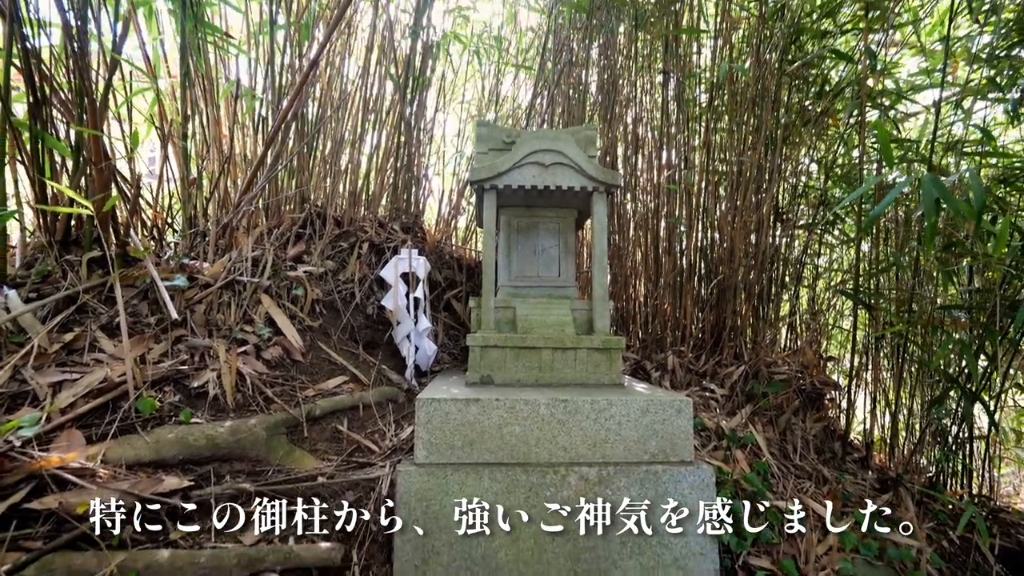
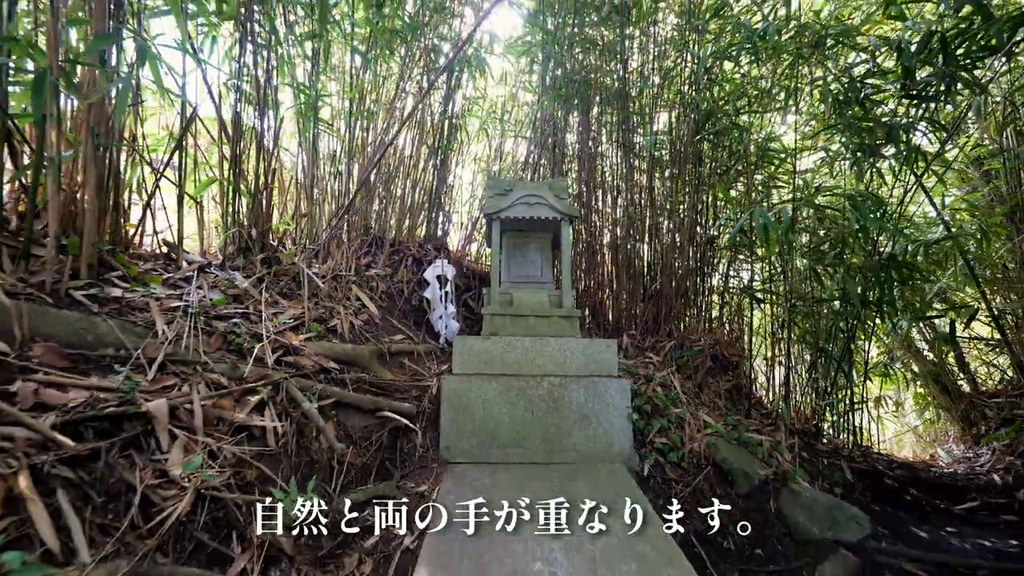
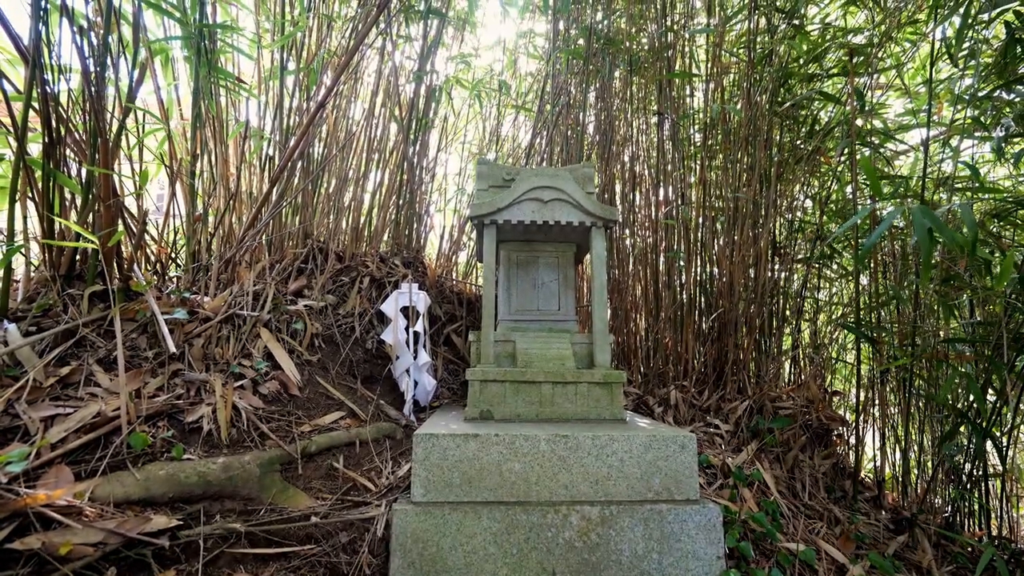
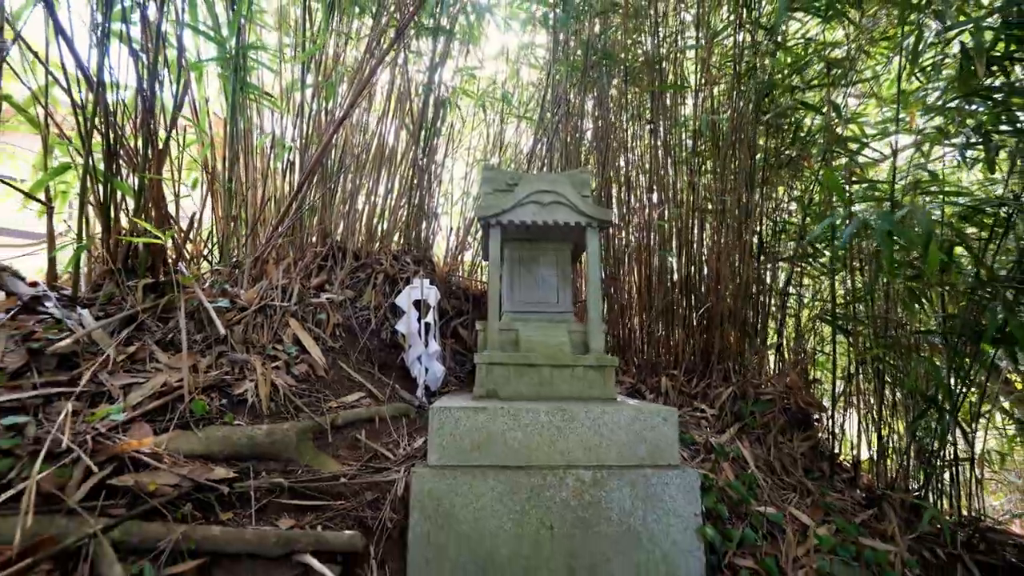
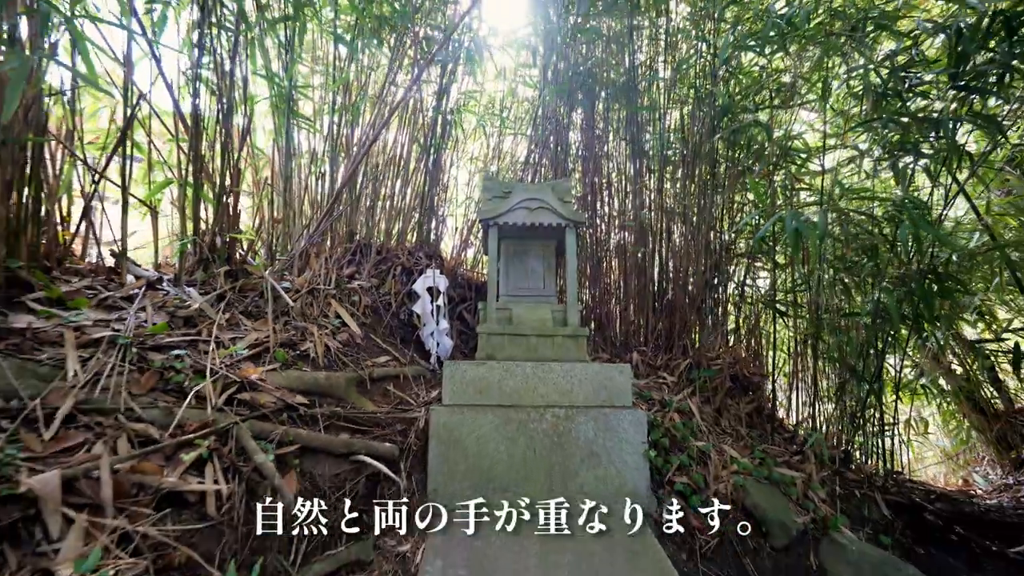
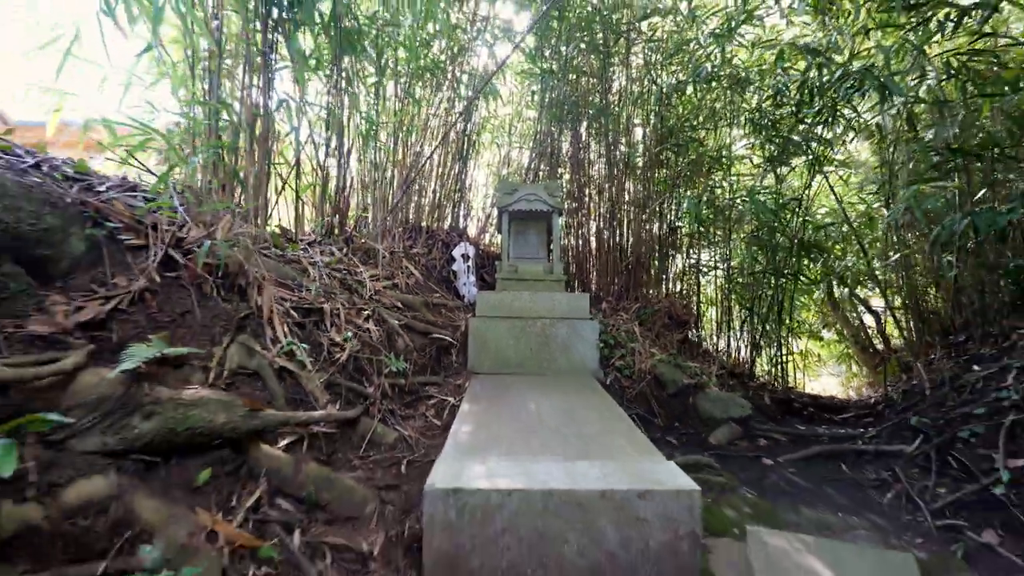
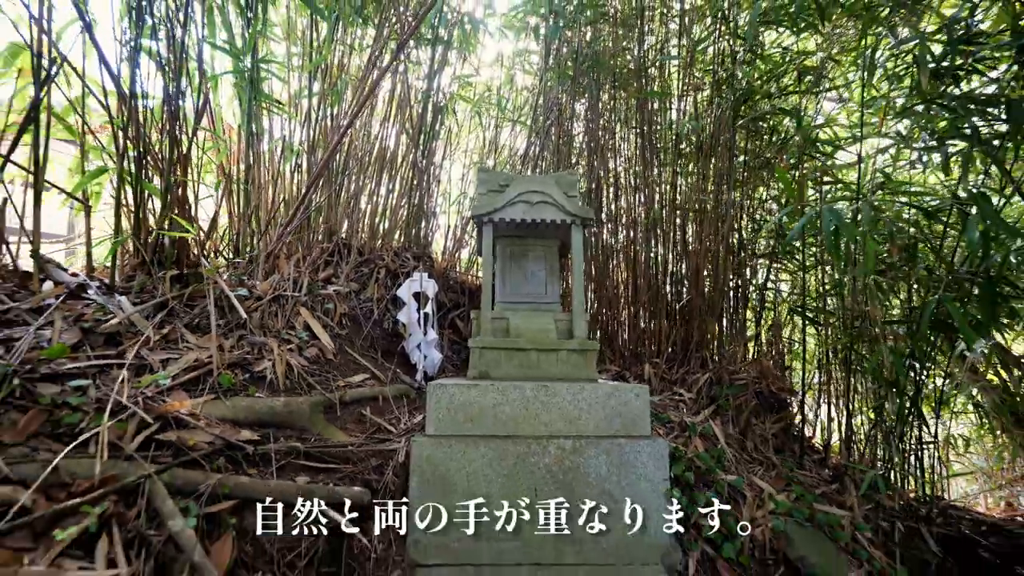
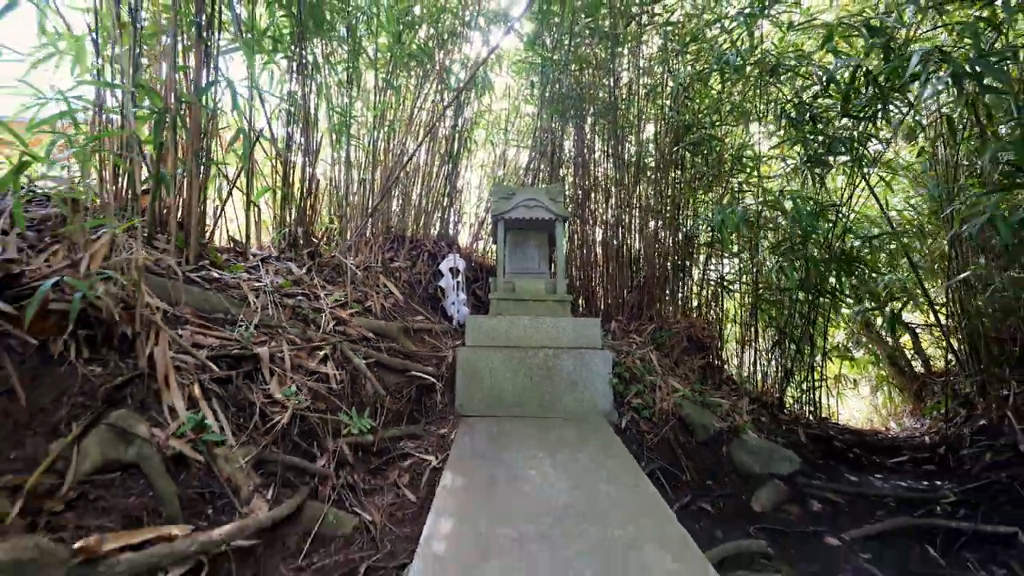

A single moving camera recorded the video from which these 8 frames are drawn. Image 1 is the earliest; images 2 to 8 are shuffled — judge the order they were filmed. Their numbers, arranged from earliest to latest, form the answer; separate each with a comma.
3, 4, 7, 5, 2, 8, 6
